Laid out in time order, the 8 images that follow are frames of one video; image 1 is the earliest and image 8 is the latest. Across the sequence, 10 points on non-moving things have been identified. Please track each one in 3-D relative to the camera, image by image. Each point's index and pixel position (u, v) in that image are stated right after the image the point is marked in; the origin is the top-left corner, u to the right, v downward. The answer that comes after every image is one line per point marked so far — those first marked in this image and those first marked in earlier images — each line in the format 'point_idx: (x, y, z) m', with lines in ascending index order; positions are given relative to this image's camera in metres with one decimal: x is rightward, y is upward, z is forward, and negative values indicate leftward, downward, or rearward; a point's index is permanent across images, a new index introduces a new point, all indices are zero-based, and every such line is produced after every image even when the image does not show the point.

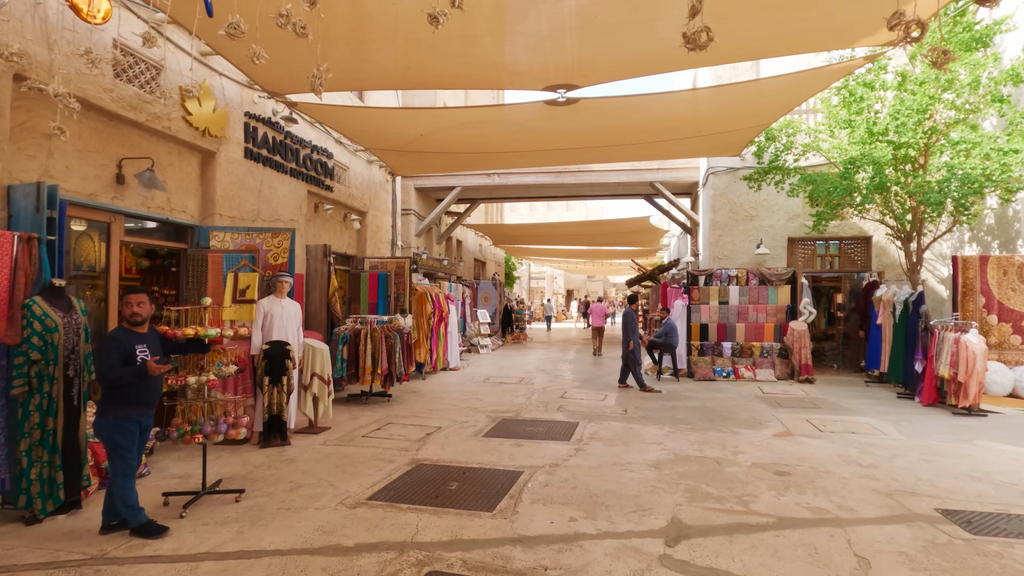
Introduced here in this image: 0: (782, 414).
0: (+3.1, -1.4, +6.1) m
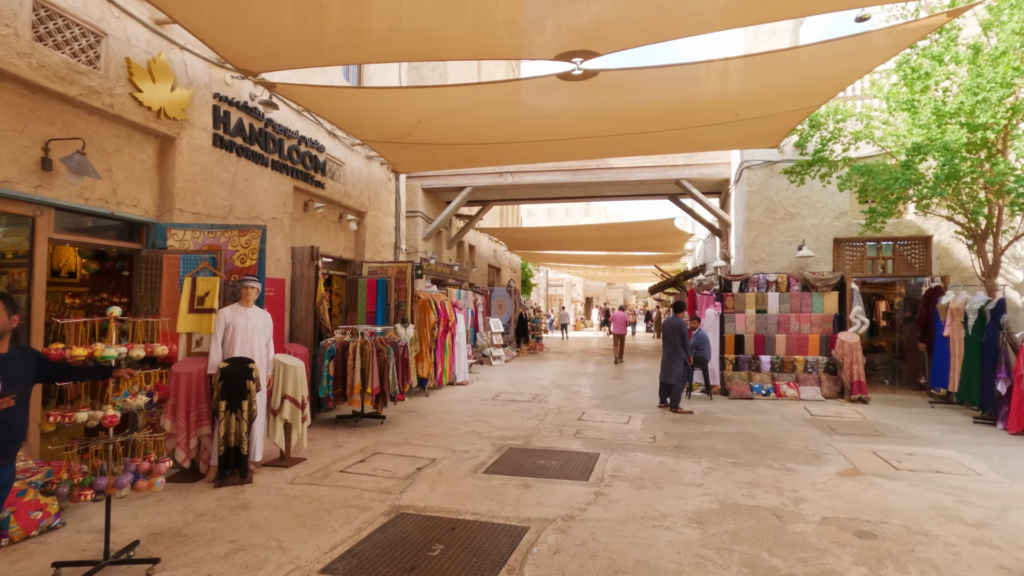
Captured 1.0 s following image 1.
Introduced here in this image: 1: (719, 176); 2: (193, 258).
0: (+3.1, -1.5, +5.1) m
1: (+3.8, +2.1, +9.9) m
2: (-2.5, +0.2, +4.2) m
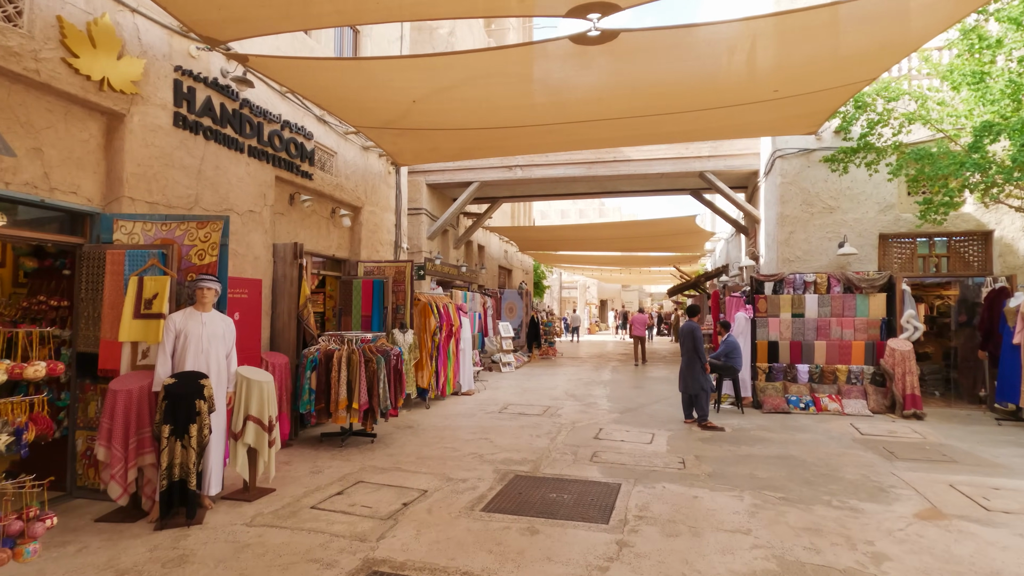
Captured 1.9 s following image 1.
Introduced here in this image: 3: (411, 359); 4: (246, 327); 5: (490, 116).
0: (+3.2, -1.5, +4.3) m
1: (+4.0, +2.0, +9.1) m
2: (-2.5, +0.2, +3.6) m
3: (-1.3, -0.9, +6.9) m
4: (-2.3, -0.3, +4.7) m
5: (-0.2, +1.9, +5.8) m
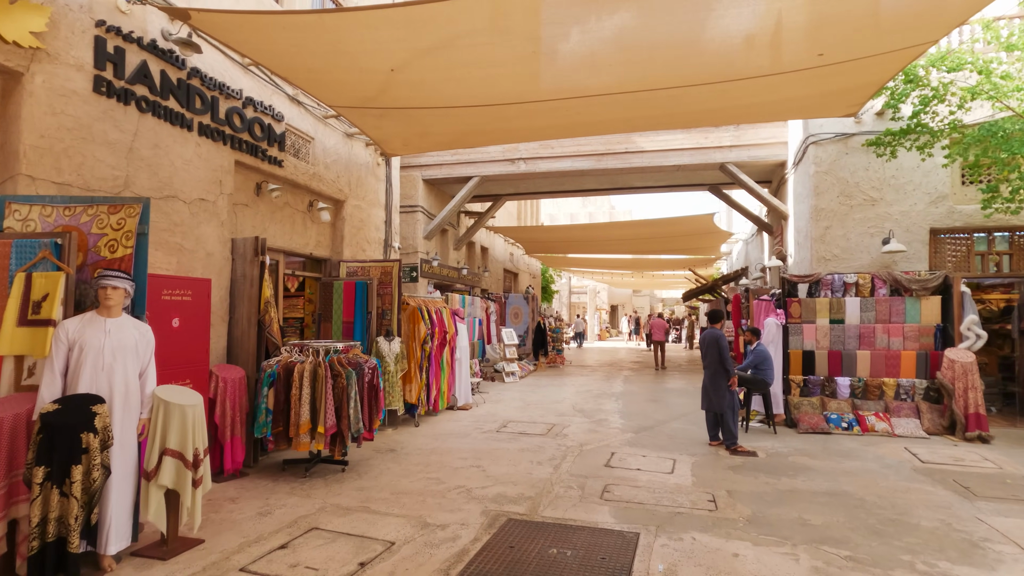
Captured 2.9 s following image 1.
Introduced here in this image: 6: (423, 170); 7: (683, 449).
0: (+3.1, -1.5, +3.5) m
1: (+4.0, +2.0, +8.2) m
2: (-2.6, +0.2, +2.9) m
3: (-1.3, -0.9, +6.1) m
4: (-2.4, -0.4, +4.0) m
5: (-0.3, +1.8, +5.0) m
6: (-1.6, +2.1, +9.5) m
7: (+1.7, -1.6, +5.4) m
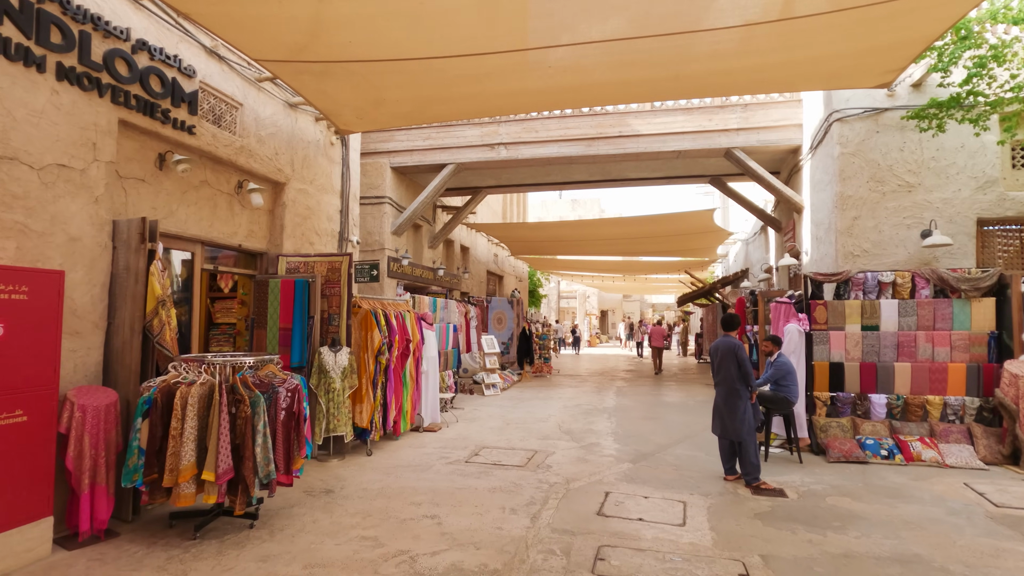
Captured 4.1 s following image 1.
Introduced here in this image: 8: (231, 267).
0: (+2.9, -1.5, +2.5) m
1: (+3.7, +2.0, +7.3) m
2: (-2.8, +0.3, +1.8) m
3: (-1.6, -0.9, +5.0) m
4: (-2.6, -0.3, +2.9) m
5: (-0.5, +1.9, +4.0) m
6: (-1.9, +2.0, +8.4) m
7: (+1.5, -1.6, +4.4) m
8: (-2.7, +0.2, +5.2) m
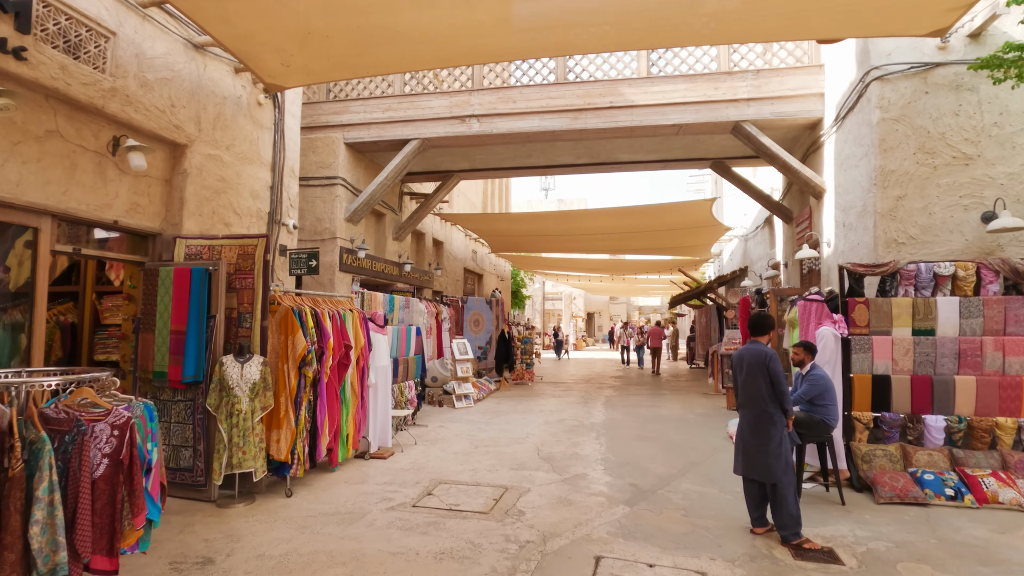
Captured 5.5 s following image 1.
0: (+2.7, -1.4, +1.4) m
1: (+3.4, +2.0, +6.2) m
2: (-3.0, +0.4, +0.5) m
3: (-1.9, -0.9, +3.8) m
4: (-2.8, -0.2, +1.7) m
5: (-0.7, +1.9, +2.8) m
6: (-2.2, +2.1, +7.2) m
7: (+1.2, -1.6, +3.2) m
8: (-3.0, +0.3, +4.0) m
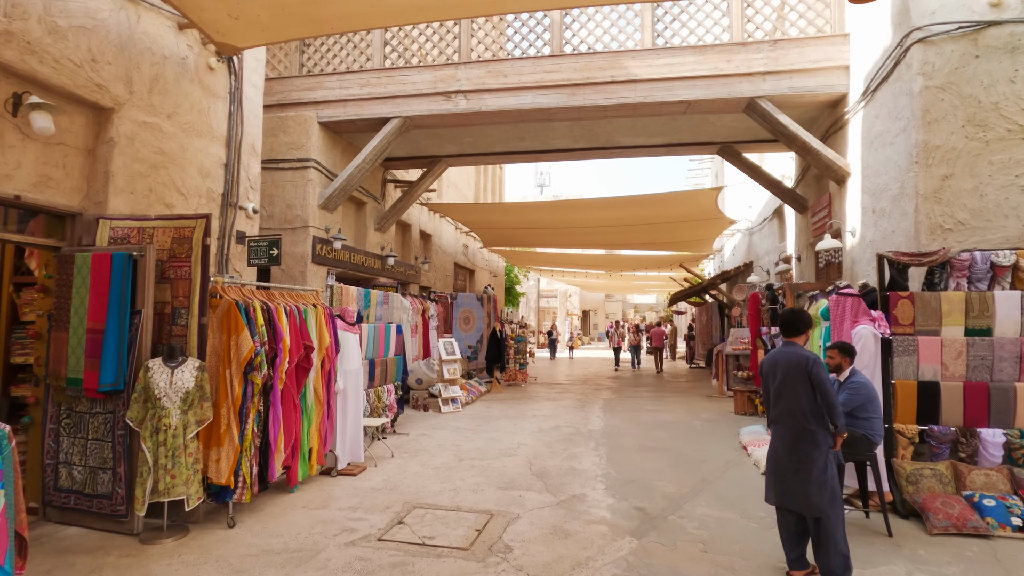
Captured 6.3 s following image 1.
0: (+2.7, -1.4, +0.8) m
1: (+3.3, +2.1, +5.6) m
2: (-3.0, +0.4, -0.1) m
3: (-1.9, -0.8, +3.2) m
4: (-2.9, -0.2, +1.0) m
5: (-0.8, +2.0, +2.2) m
6: (-2.3, +2.2, +6.5) m
7: (+1.1, -1.5, +2.6) m
8: (-3.1, +0.3, +3.4) m
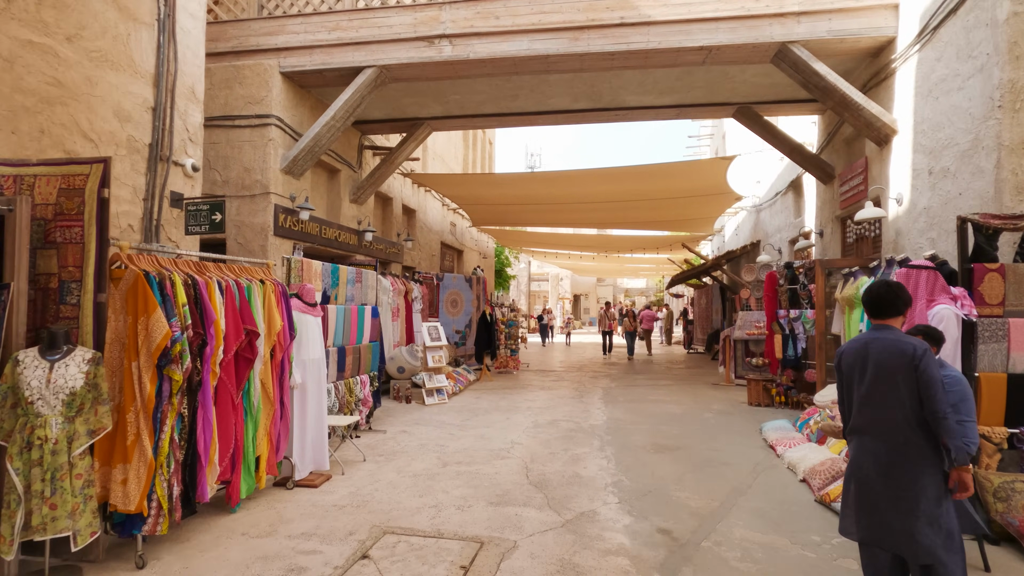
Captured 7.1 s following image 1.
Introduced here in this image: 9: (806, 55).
0: (+2.7, -1.3, +0.1) m
1: (+3.2, +2.3, +4.8) m
2: (-3.0, +0.5, -1.0) m
3: (-2.0, -0.7, +2.4) m
4: (-2.8, -0.1, +0.1) m
5: (-0.8, +2.1, +1.3) m
6: (-2.4, +2.4, +5.6) m
7: (+1.1, -1.4, +1.9) m
8: (-3.1, +0.5, +2.5) m
9: (+2.7, +2.2, +4.9) m
